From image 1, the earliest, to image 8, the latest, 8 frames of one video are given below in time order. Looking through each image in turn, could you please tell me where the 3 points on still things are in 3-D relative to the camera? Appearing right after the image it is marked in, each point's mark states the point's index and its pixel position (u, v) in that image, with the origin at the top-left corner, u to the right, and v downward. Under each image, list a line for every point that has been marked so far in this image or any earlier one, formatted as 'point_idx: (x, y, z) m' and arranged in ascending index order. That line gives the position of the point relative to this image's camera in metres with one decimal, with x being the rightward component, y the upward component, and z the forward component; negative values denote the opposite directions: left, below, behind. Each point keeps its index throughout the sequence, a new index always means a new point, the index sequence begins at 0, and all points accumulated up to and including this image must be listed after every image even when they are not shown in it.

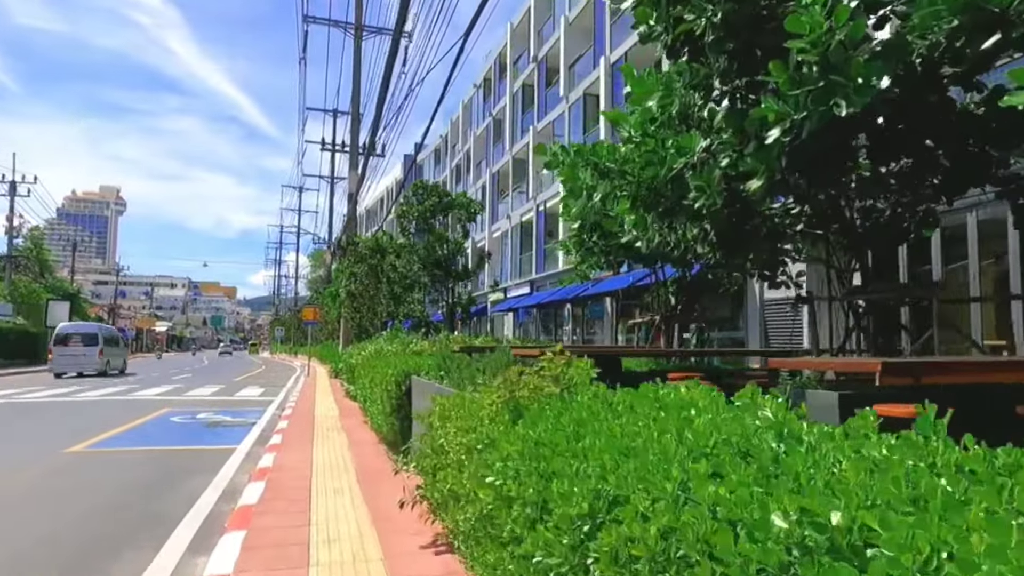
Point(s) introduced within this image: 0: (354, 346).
0: (-4.6, -1.7, +19.2) m
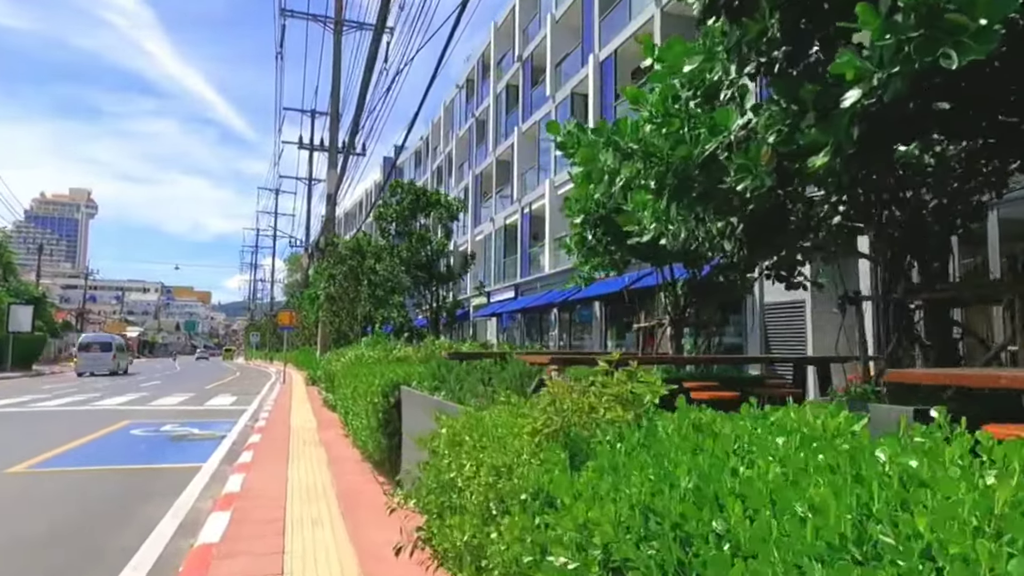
0: (-4.9, -1.8, +18.2) m
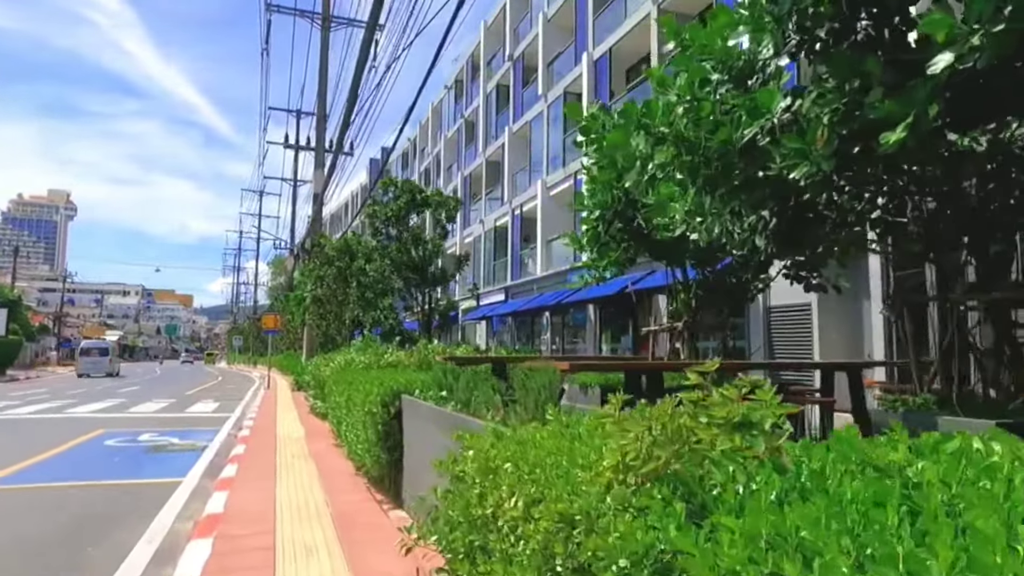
0: (-5.1, -1.8, +17.6) m
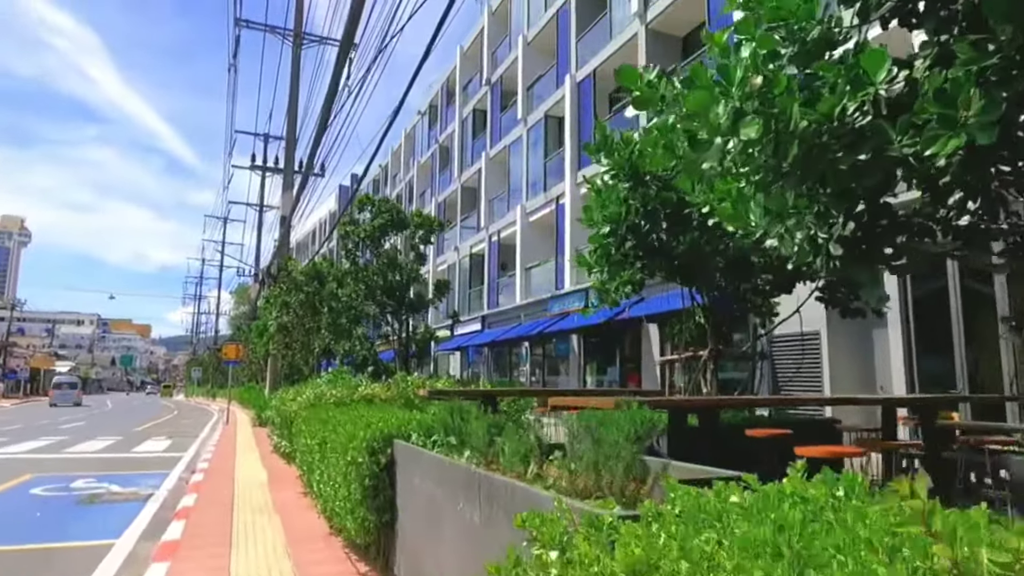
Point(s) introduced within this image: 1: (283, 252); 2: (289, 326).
0: (-5.5, -2.5, +16.1) m
1: (-6.7, +1.0, +19.2) m
2: (-6.7, -1.1, +19.8) m
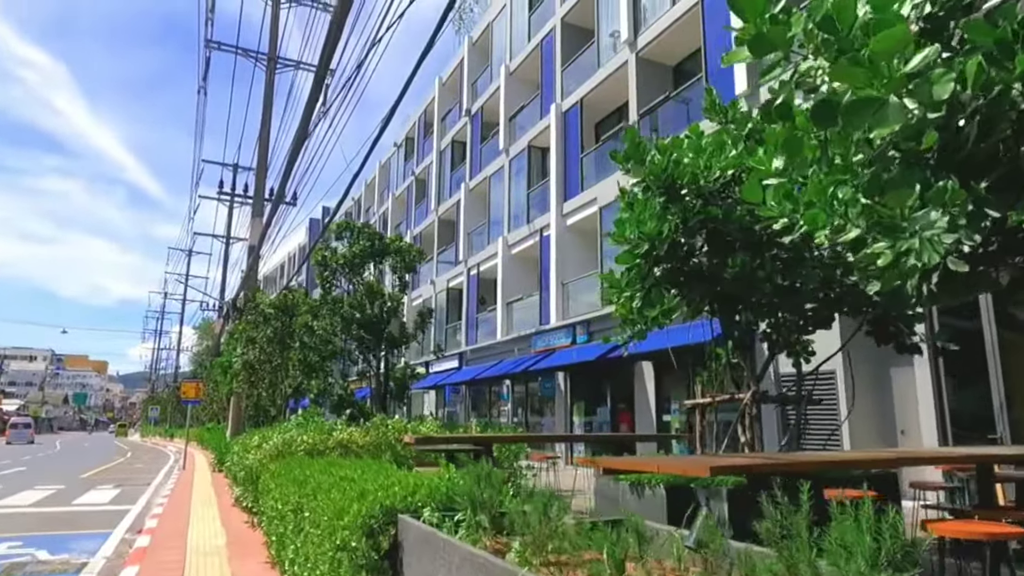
0: (-5.8, -3.2, +14.7) m
1: (-7.1, +0.1, +17.9) m
2: (-7.1, -2.1, +18.3) m
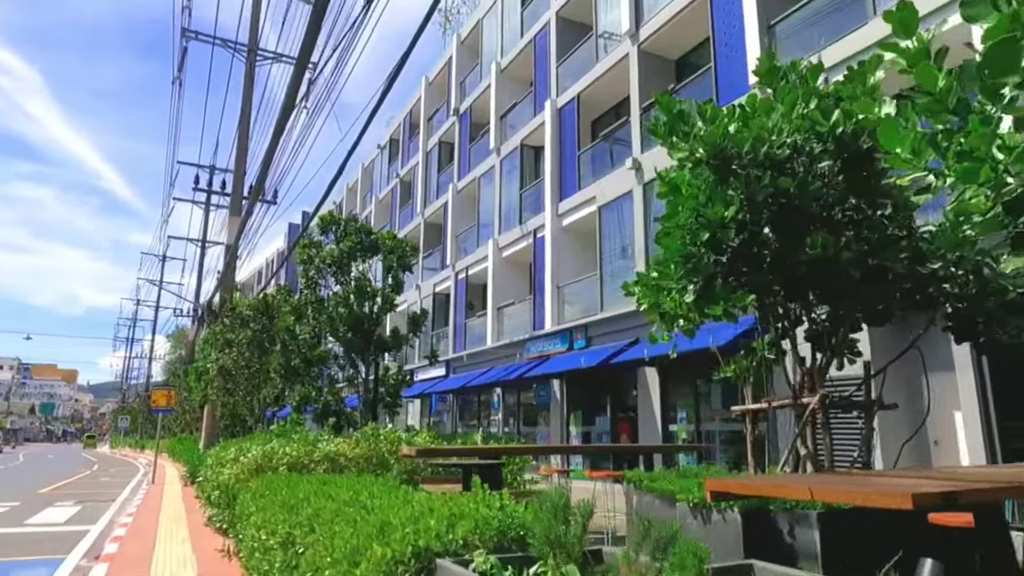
0: (-5.9, -3.2, +13.5) m
1: (-7.2, +0.1, +16.7) m
2: (-7.3, -2.1, +17.1) m
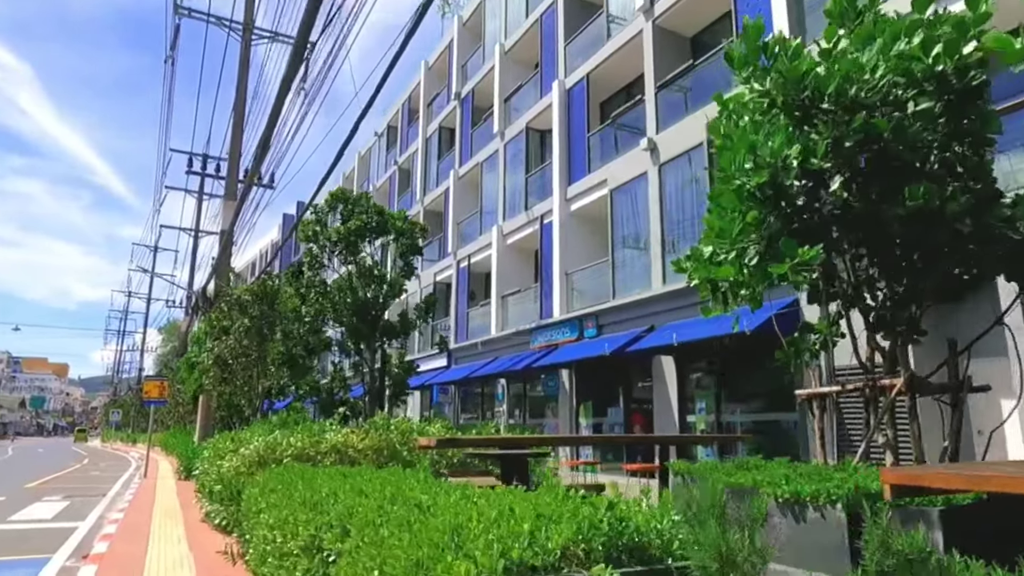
0: (-5.6, -2.9, +12.8) m
1: (-7.0, +0.5, +16.0) m
2: (-7.1, -1.7, +16.4) m
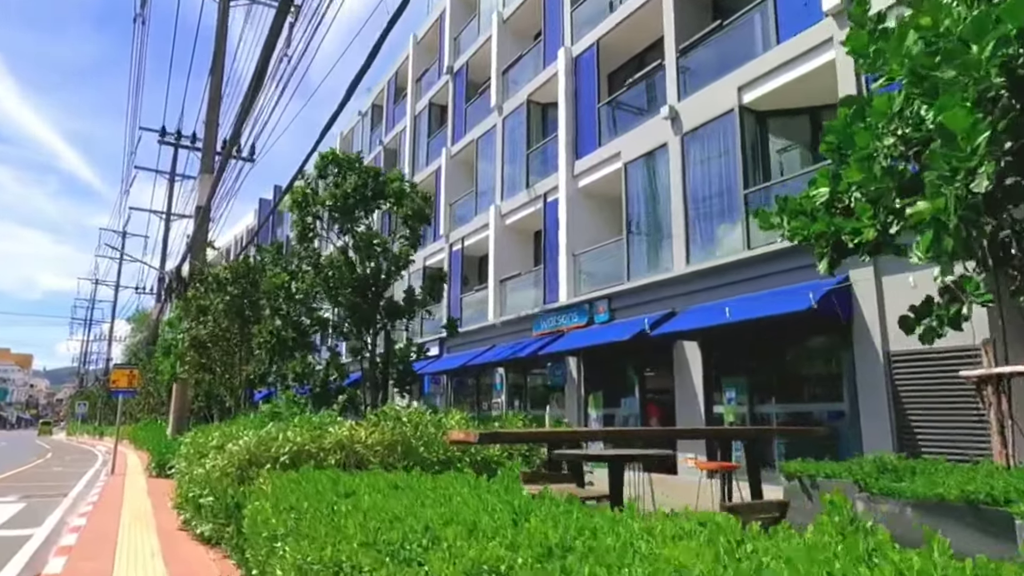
0: (-5.3, -2.4, +11.3) m
1: (-6.8, +1.0, +14.4) m
2: (-6.9, -1.2, +14.8) m
